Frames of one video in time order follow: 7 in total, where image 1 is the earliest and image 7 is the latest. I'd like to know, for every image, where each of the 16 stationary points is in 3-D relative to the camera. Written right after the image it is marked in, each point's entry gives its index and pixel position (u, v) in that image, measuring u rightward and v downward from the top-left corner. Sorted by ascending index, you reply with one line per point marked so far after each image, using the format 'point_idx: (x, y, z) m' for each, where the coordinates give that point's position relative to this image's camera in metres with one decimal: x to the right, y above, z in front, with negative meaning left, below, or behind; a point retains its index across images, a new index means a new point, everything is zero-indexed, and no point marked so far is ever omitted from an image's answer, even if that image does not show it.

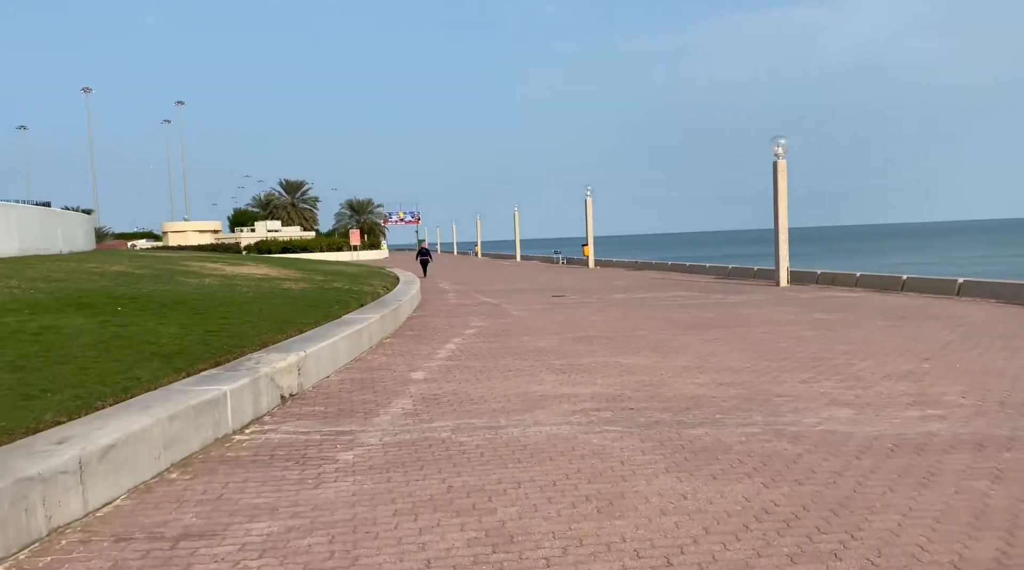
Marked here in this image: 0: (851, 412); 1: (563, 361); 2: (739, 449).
0: (+2.9, -1.1, +9.1) m
1: (+0.6, -0.9, +13.0) m
2: (+1.6, -1.2, +7.6) m
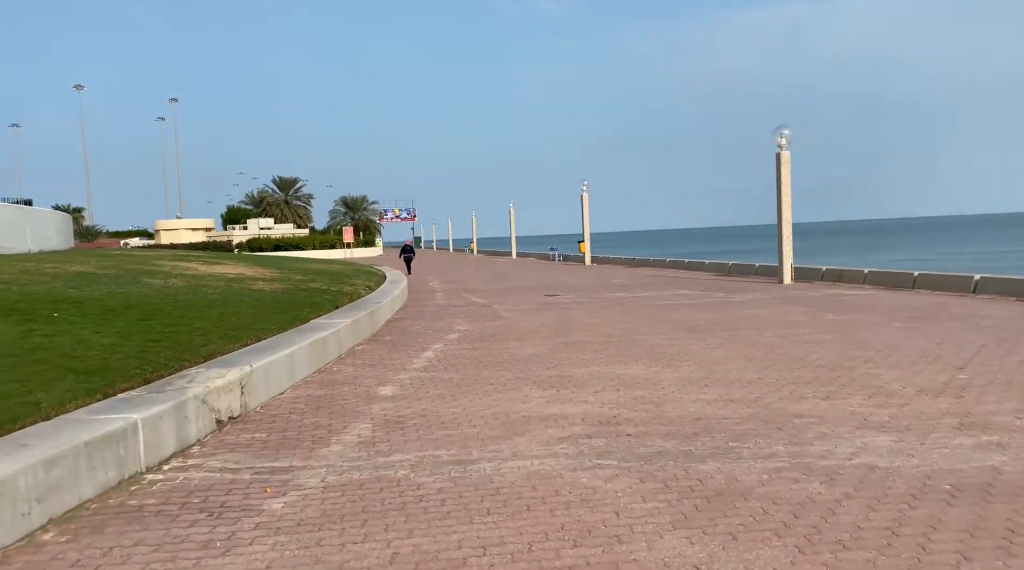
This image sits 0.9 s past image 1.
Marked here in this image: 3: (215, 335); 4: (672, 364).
0: (+2.7, -1.1, +7.6) m
1: (+0.4, -0.9, +11.5) m
2: (+1.5, -1.2, +6.2) m
3: (-3.5, -0.6, +12.3) m
4: (+1.8, -0.9, +11.7) m
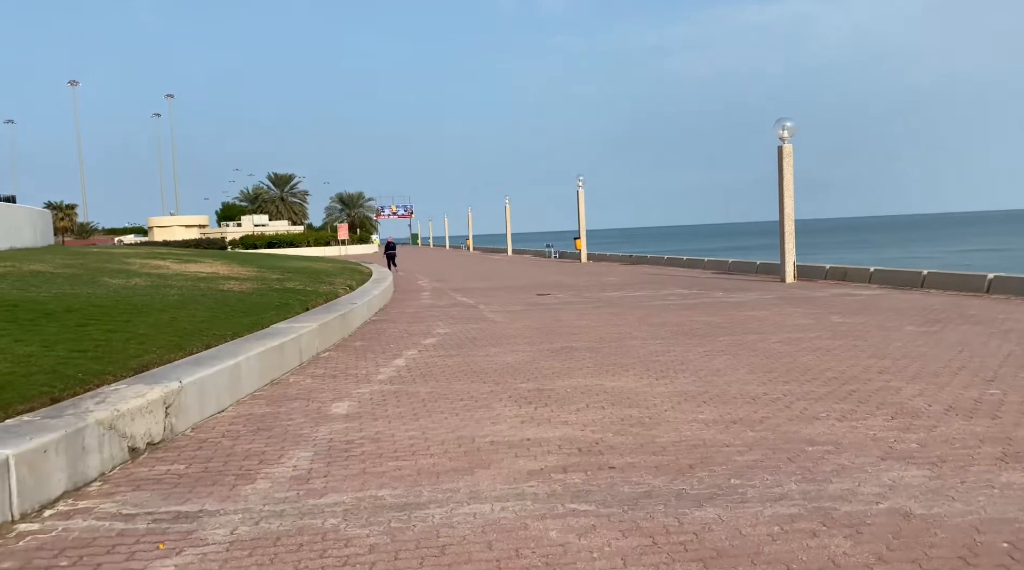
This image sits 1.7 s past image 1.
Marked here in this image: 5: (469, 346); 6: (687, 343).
0: (+2.5, -1.1, +6.4) m
1: (+0.2, -1.0, +10.3) m
2: (+1.2, -1.3, +4.9) m
3: (-3.7, -0.6, +11.0) m
4: (+1.5, -0.9, +10.5) m
5: (-0.6, -0.8, +14.1) m
6: (+2.2, -0.7, +13.2) m
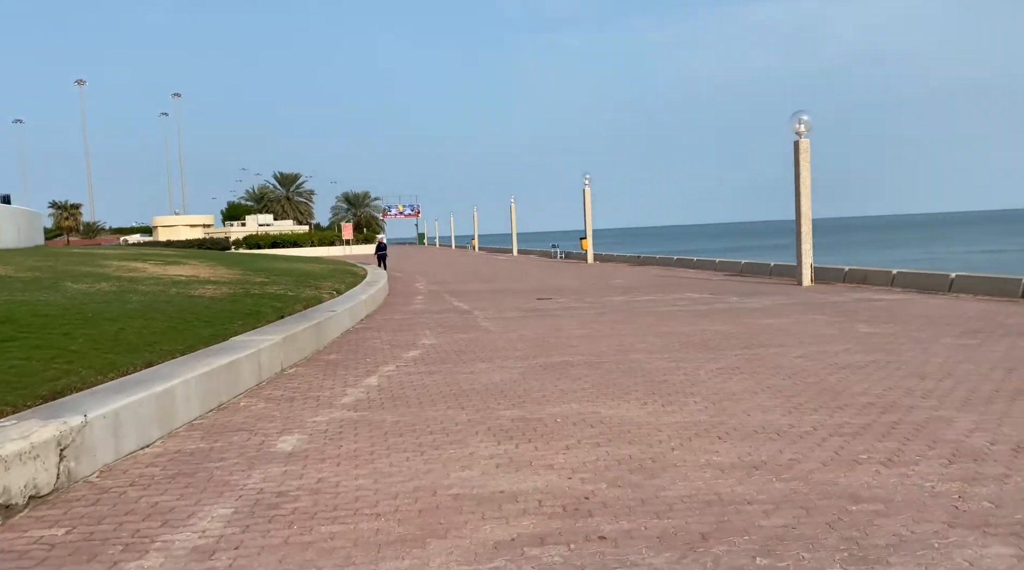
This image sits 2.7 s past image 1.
0: (+2.3, -1.2, +4.9) m
1: (0.0, -1.1, +8.8) m
2: (+1.0, -1.4, +3.5) m
3: (-3.9, -0.7, +9.6) m
4: (+1.4, -1.0, +9.0) m
5: (-0.7, -0.9, +12.6) m
6: (+2.0, -0.8, +11.7) m
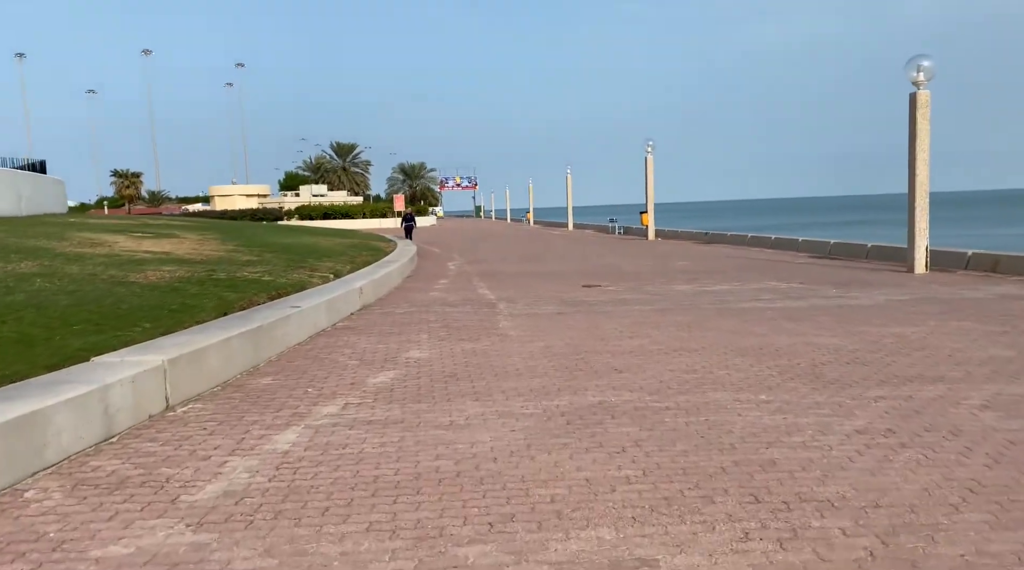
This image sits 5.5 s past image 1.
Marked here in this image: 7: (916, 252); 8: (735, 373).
0: (+1.9, -1.4, +0.4) m
1: (-0.1, -1.1, +4.5) m
2: (+0.6, -1.6, -0.9) m
3: (-3.9, -0.7, +5.5) m
4: (+1.3, -1.1, +4.6) m
5: (-0.6, -0.9, +8.3) m
6: (+2.1, -0.8, +7.3) m
7: (+7.5, +0.6, +19.7) m
8: (+1.9, -0.7, +8.9) m
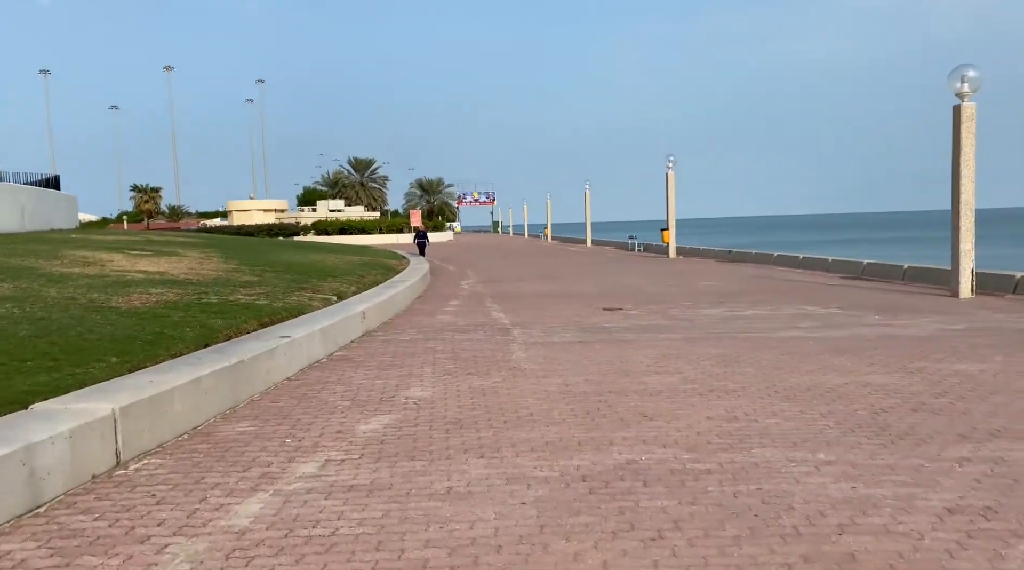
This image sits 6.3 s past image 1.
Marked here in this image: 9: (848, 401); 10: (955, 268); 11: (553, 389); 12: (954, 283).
0: (+1.9, -1.6, -0.8) m
1: (-0.1, -1.3, +3.3) m
2: (+0.5, -1.7, -2.1) m
3: (-3.9, -0.9, +4.4) m
4: (+1.3, -1.3, +3.3) m
5: (-0.5, -1.1, +7.1) m
6: (+2.1, -1.1, +6.0) m
7: (+7.8, +0.2, +18.4) m
8: (+1.9, -1.0, +7.6) m
9: (+2.7, -0.9, +8.5) m
10: (+7.9, +0.3, +18.8) m
11: (+0.3, -0.9, +9.3) m
12: (+7.9, +0.1, +18.9) m
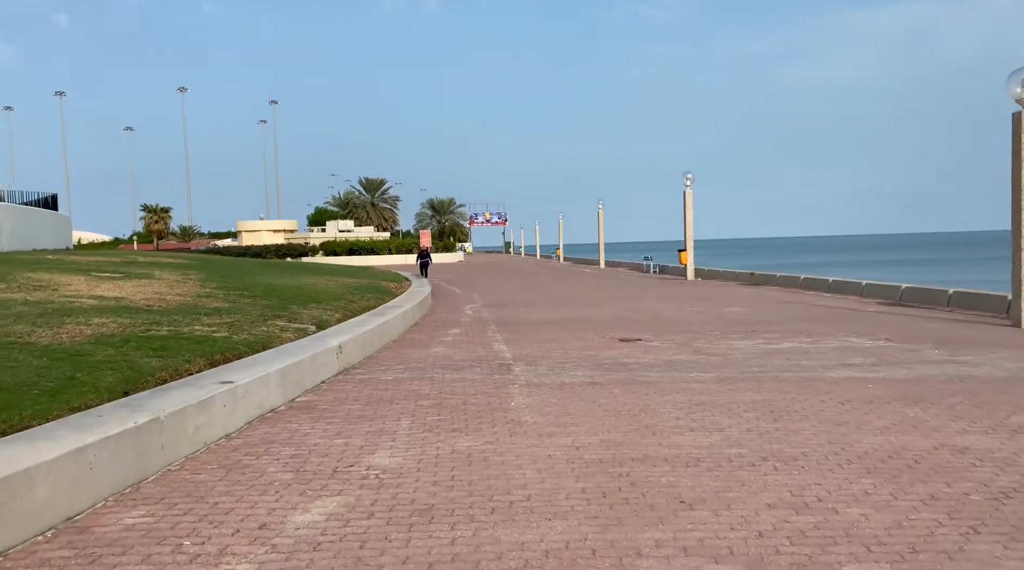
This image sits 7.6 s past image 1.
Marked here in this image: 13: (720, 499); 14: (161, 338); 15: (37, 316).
0: (+1.7, -1.6, -2.9) m
1: (-0.2, -1.4, +1.2) m
2: (+0.3, -1.7, -4.2) m
3: (-4.0, -1.0, +2.3) m
4: (+1.2, -1.4, +1.2) m
5: (-0.6, -1.3, +5.0) m
6: (+2.1, -1.3, +3.9) m
7: (+7.9, -0.3, +16.2) m
8: (+1.9, -1.2, +5.5) m
9: (+2.7, -1.1, +6.4) m
10: (+8.0, -0.2, +16.6) m
11: (+0.3, -1.2, +7.2) m
12: (+8.0, -0.4, +16.8) m
13: (+1.2, -1.2, +6.0) m
14: (-3.7, -0.6, +11.0) m
15: (-5.4, -0.4, +12.2) m
